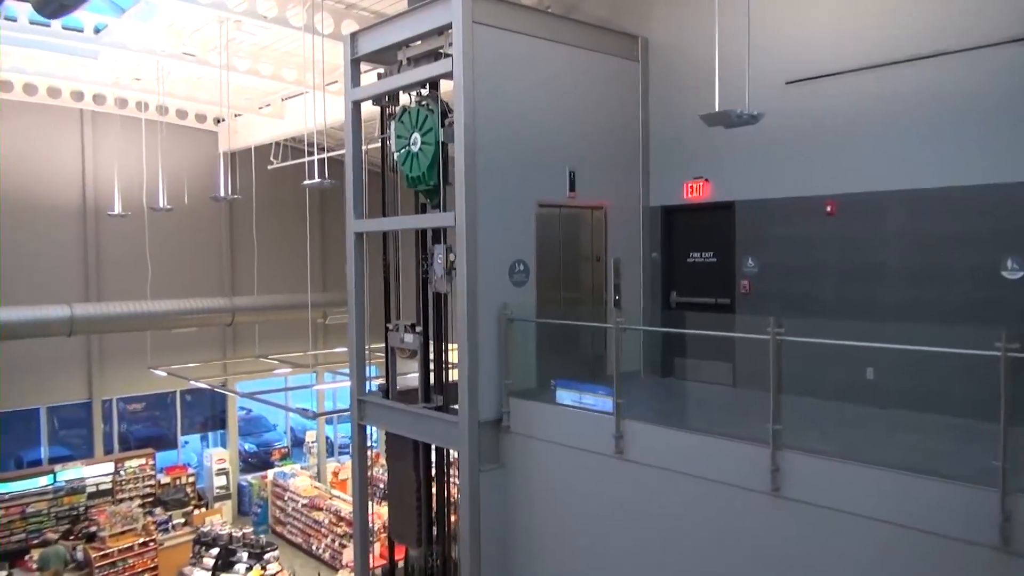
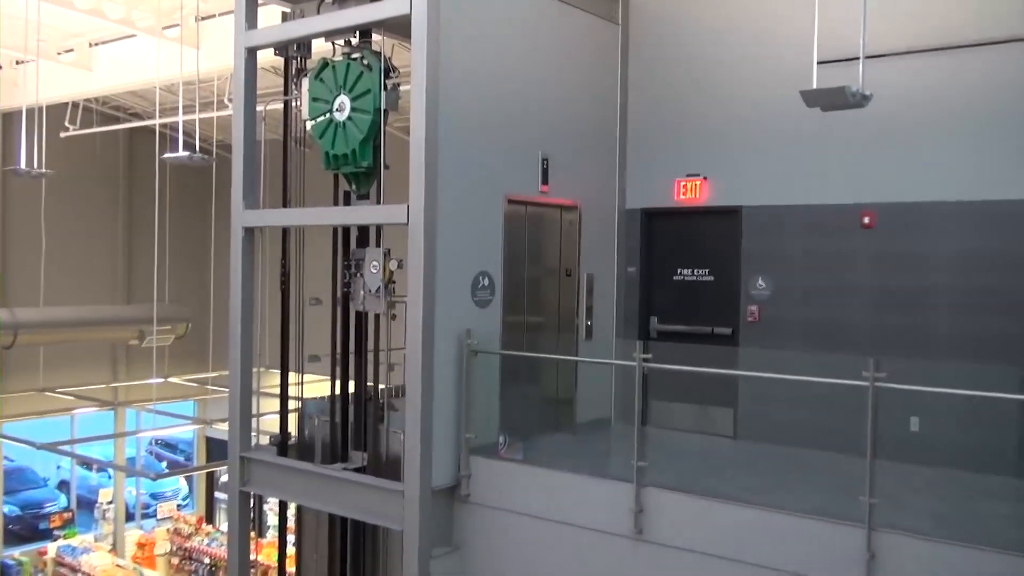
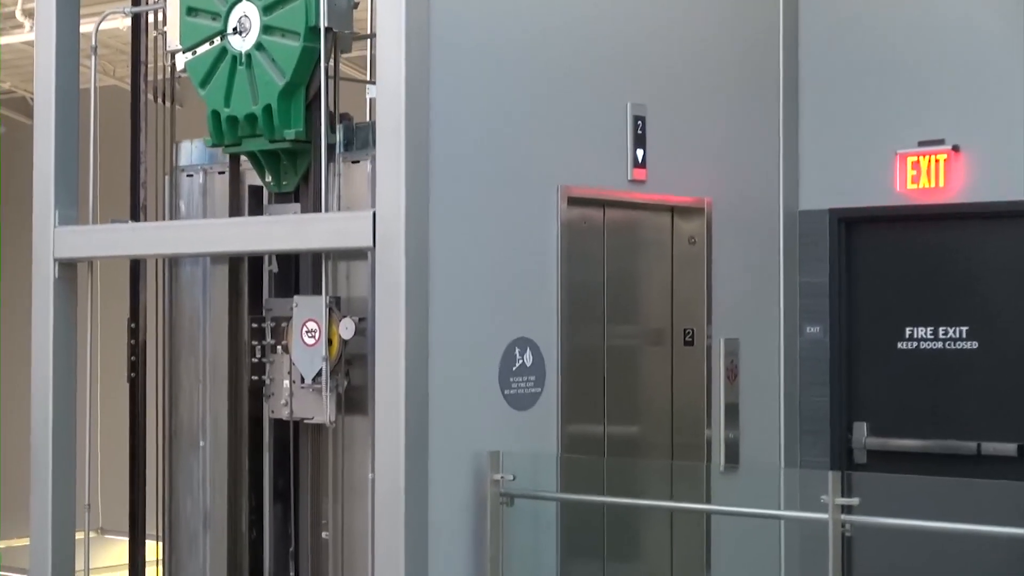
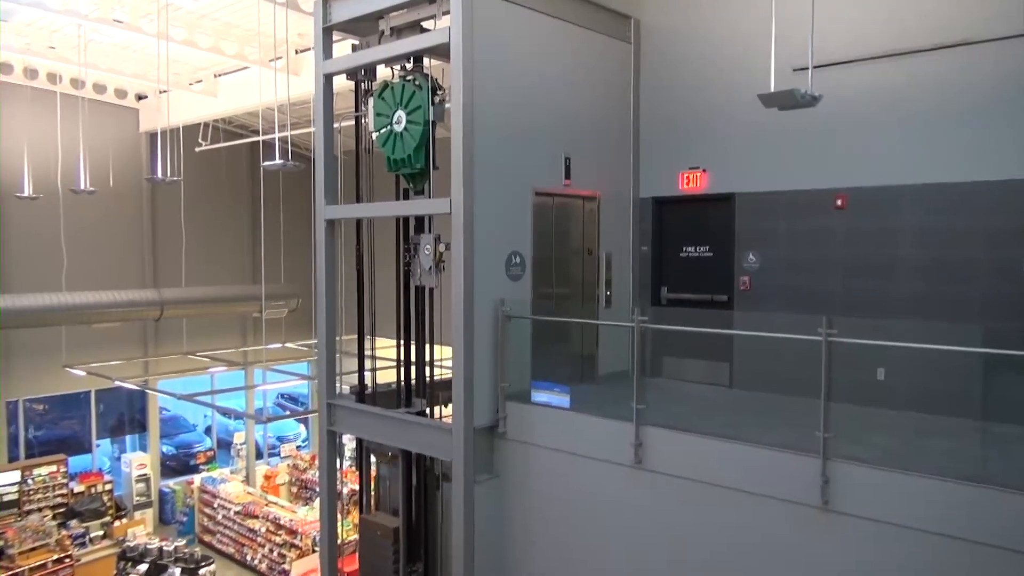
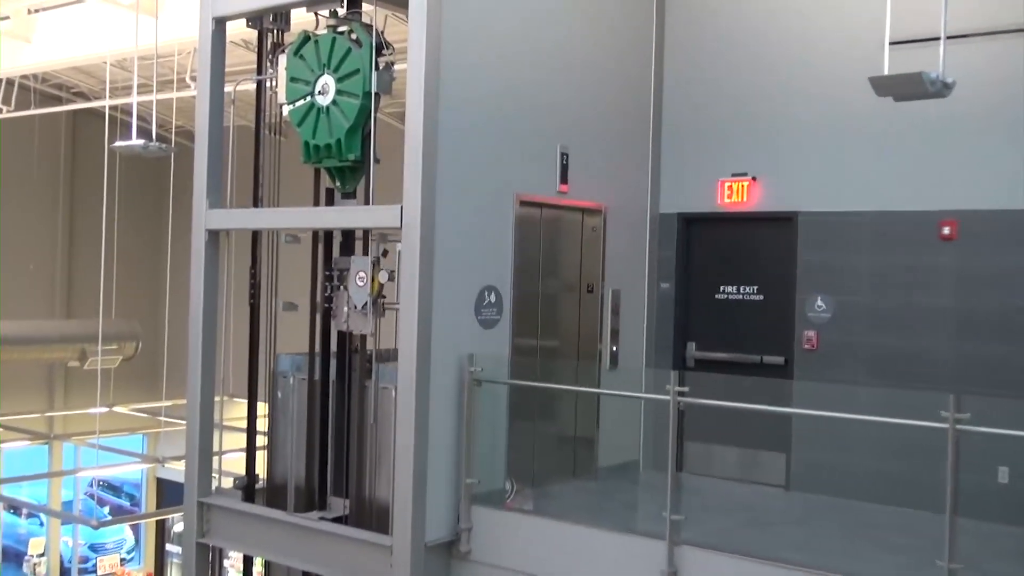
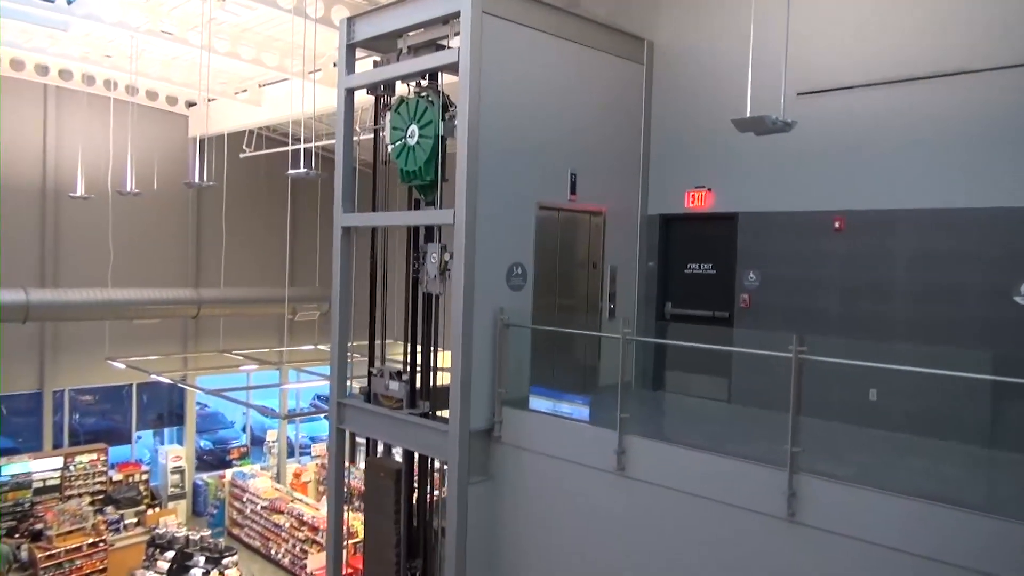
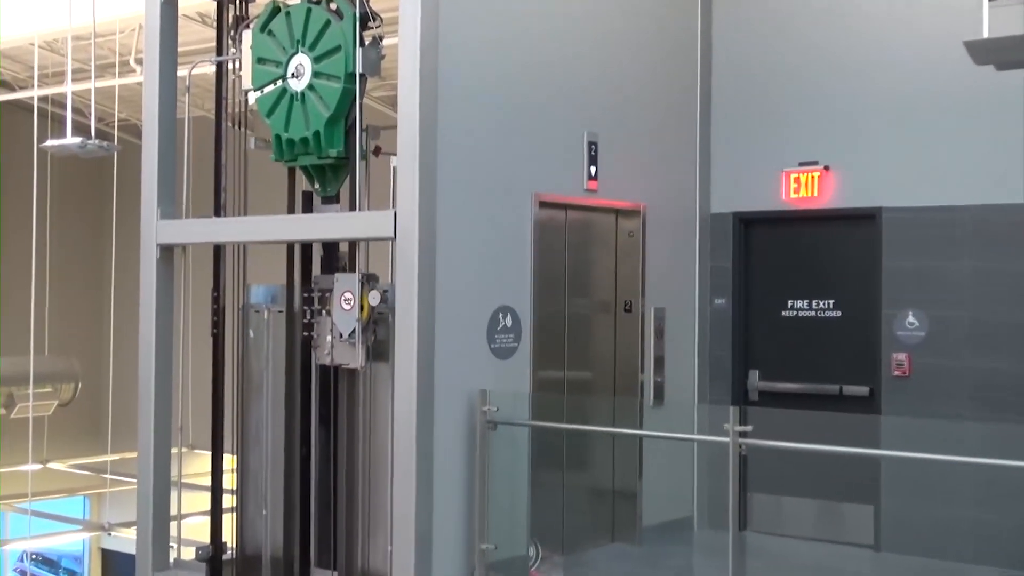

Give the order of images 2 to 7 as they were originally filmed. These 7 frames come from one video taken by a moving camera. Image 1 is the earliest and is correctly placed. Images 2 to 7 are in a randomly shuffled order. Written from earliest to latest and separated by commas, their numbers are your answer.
6, 4, 2, 5, 7, 3
